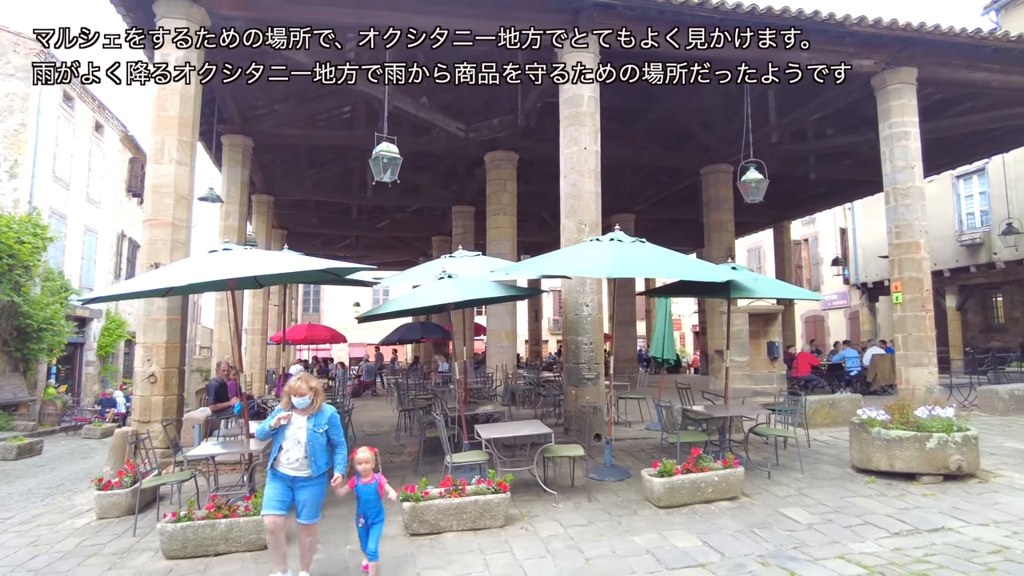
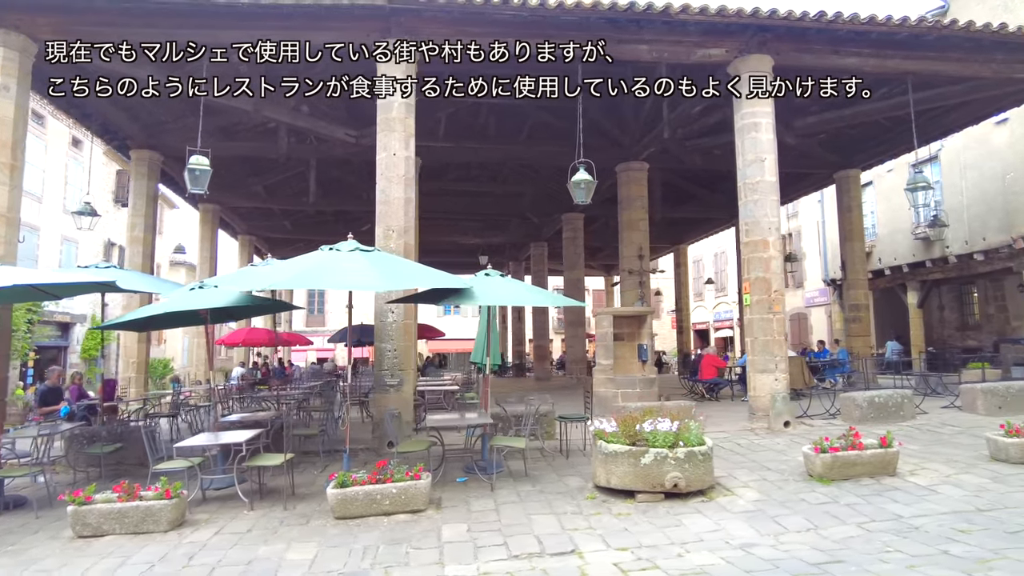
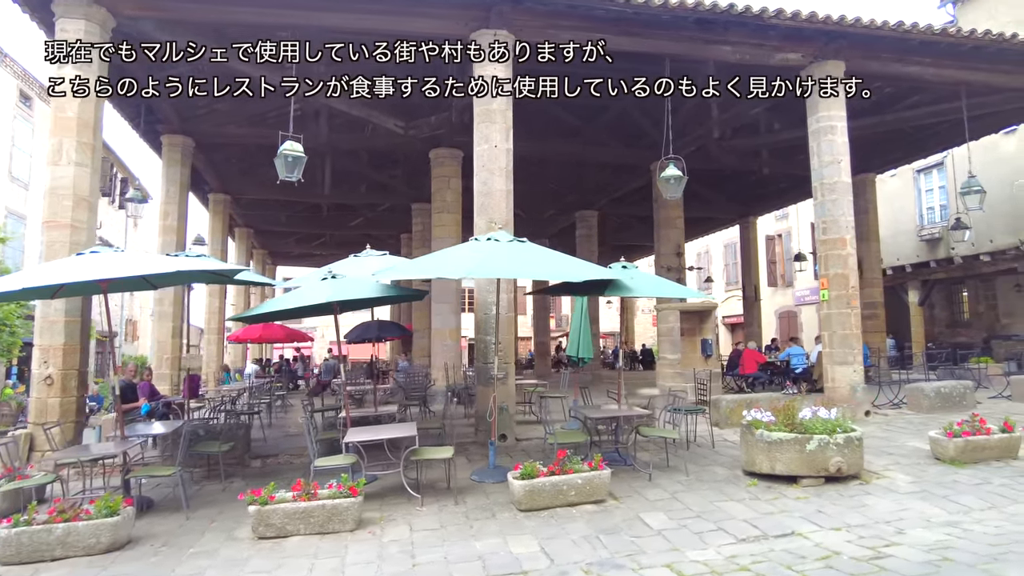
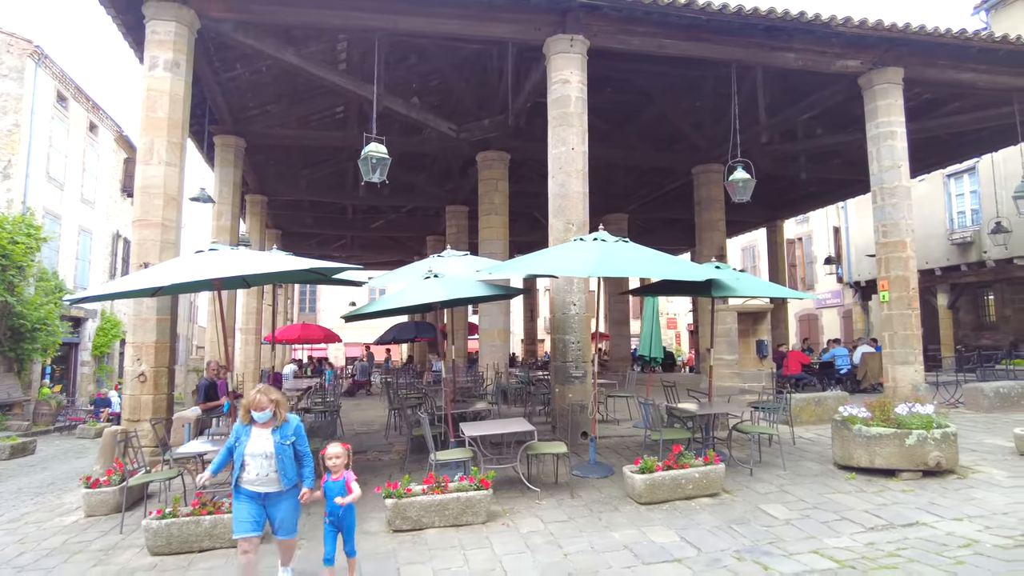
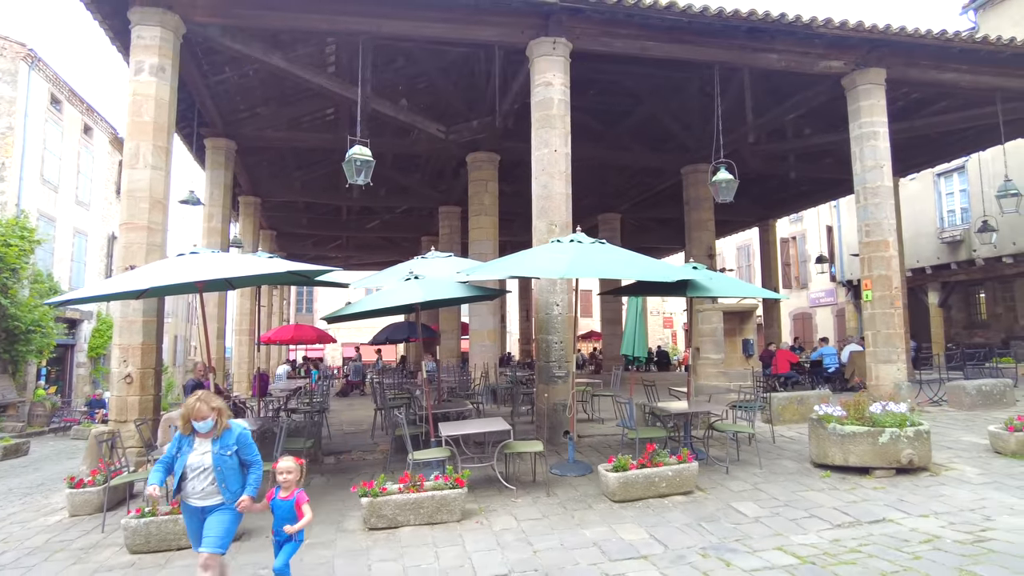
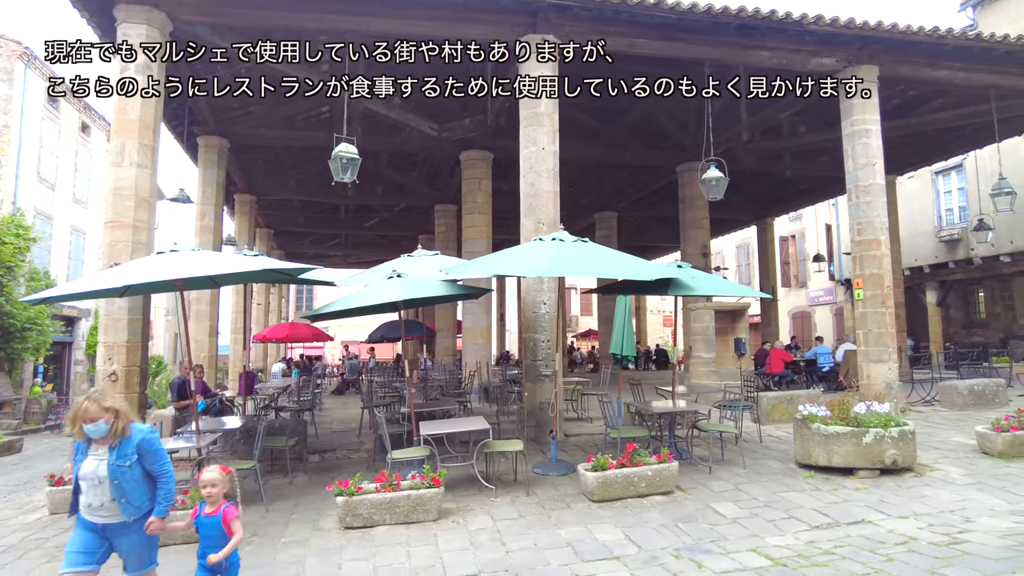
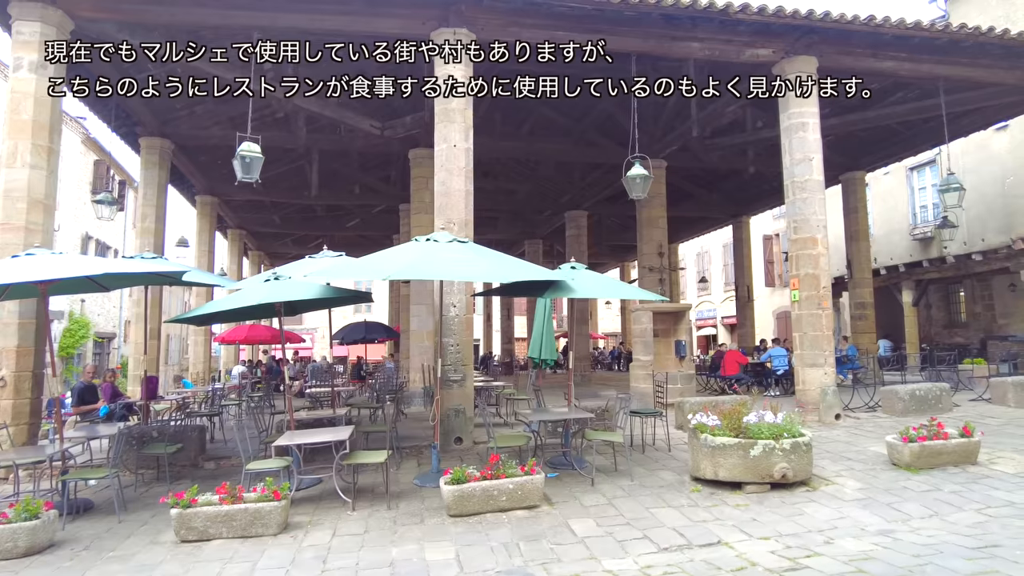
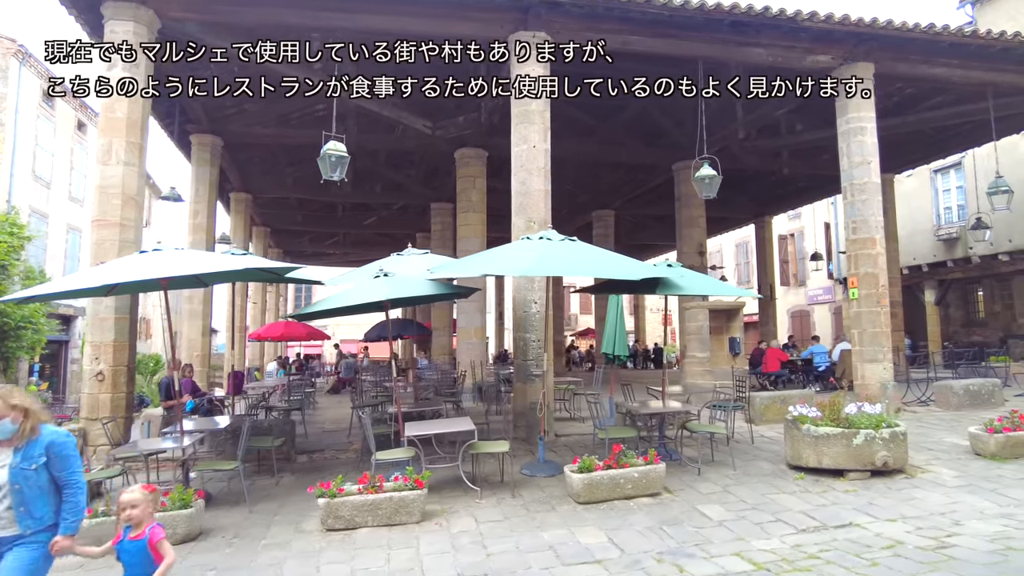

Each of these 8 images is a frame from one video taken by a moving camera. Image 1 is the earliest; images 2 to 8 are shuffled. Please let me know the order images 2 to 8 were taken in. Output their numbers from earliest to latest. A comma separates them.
4, 5, 6, 8, 3, 7, 2
